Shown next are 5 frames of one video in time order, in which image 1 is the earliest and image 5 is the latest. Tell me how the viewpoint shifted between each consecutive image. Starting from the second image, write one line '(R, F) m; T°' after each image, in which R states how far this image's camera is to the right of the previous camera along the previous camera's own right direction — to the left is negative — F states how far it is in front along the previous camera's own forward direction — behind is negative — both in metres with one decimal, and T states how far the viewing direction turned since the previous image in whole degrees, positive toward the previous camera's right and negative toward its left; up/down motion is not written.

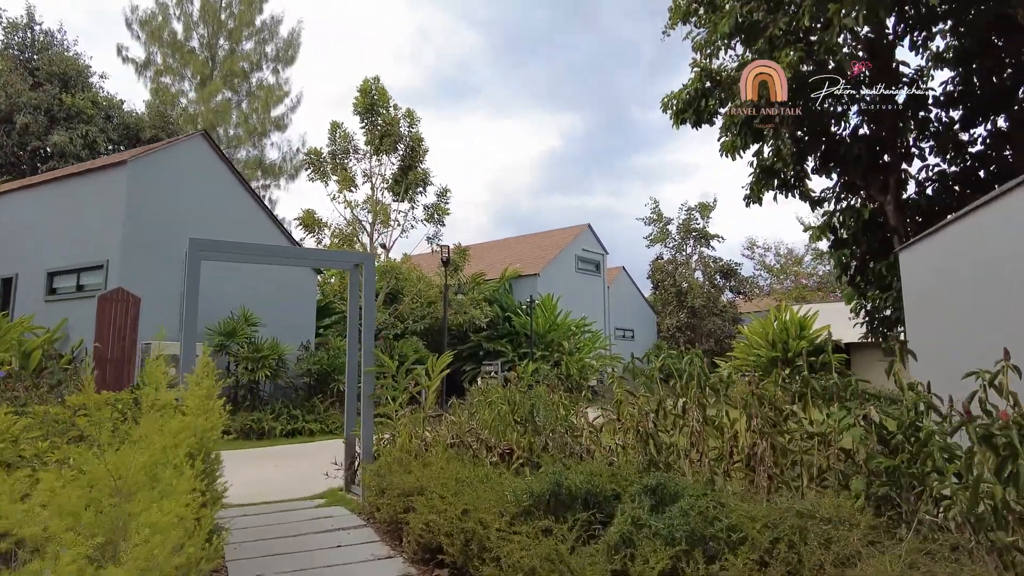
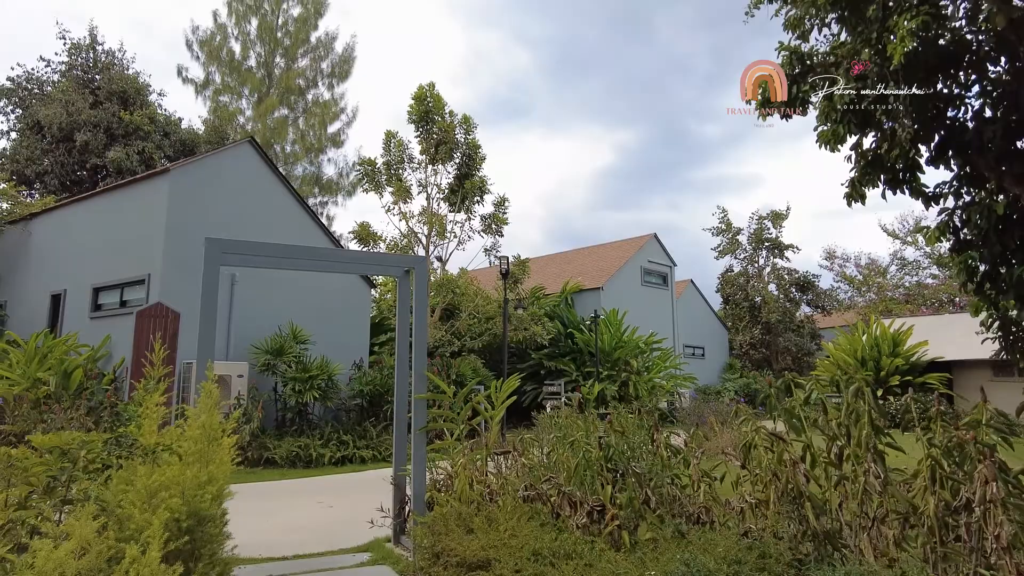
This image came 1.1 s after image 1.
(-0.1, +0.8) m; -5°
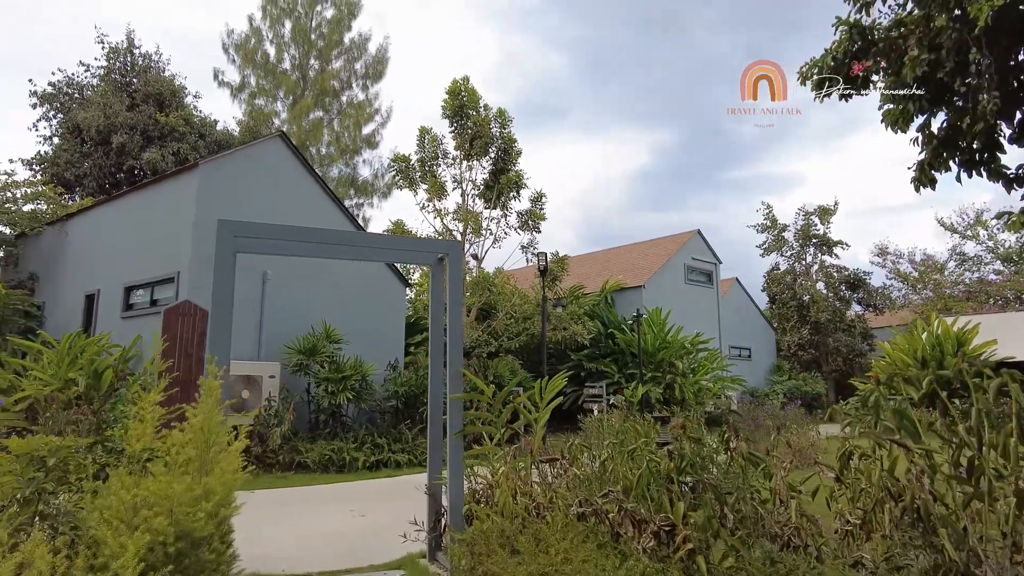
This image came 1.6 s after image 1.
(-0.1, +0.4) m; -3°
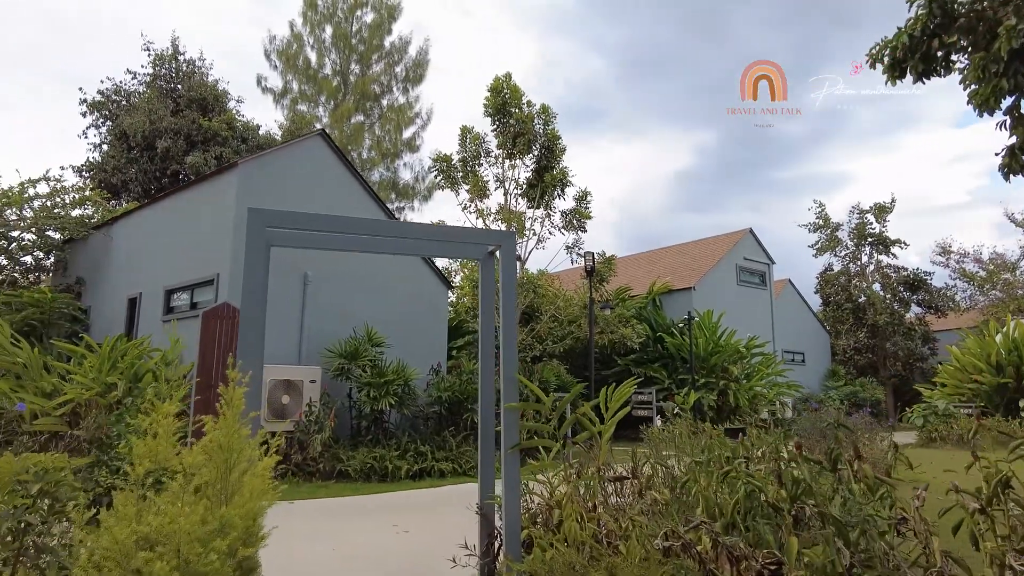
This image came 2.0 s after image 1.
(-0.1, +0.4) m; -3°
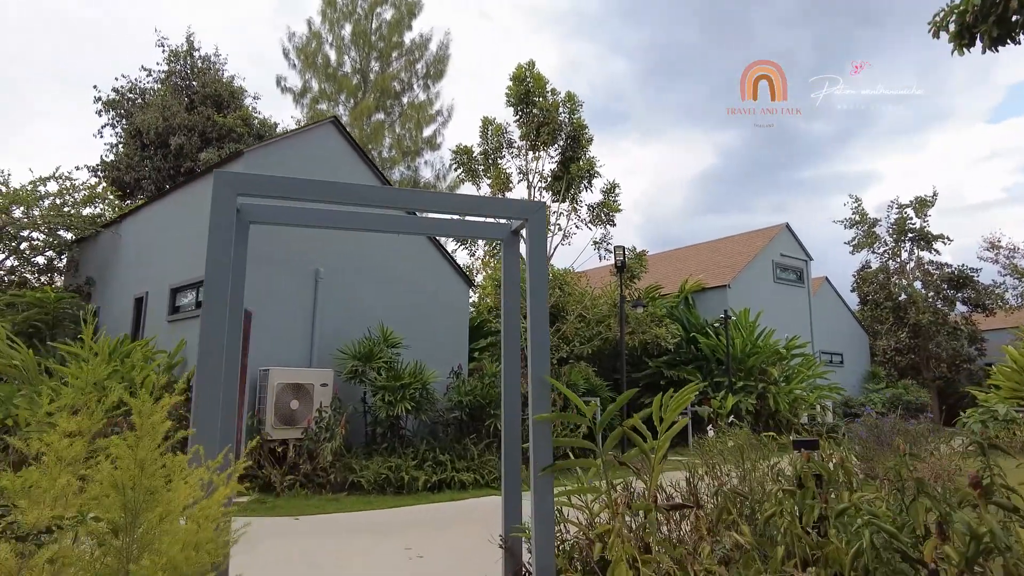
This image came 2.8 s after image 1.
(0.0, +0.6) m; -2°
